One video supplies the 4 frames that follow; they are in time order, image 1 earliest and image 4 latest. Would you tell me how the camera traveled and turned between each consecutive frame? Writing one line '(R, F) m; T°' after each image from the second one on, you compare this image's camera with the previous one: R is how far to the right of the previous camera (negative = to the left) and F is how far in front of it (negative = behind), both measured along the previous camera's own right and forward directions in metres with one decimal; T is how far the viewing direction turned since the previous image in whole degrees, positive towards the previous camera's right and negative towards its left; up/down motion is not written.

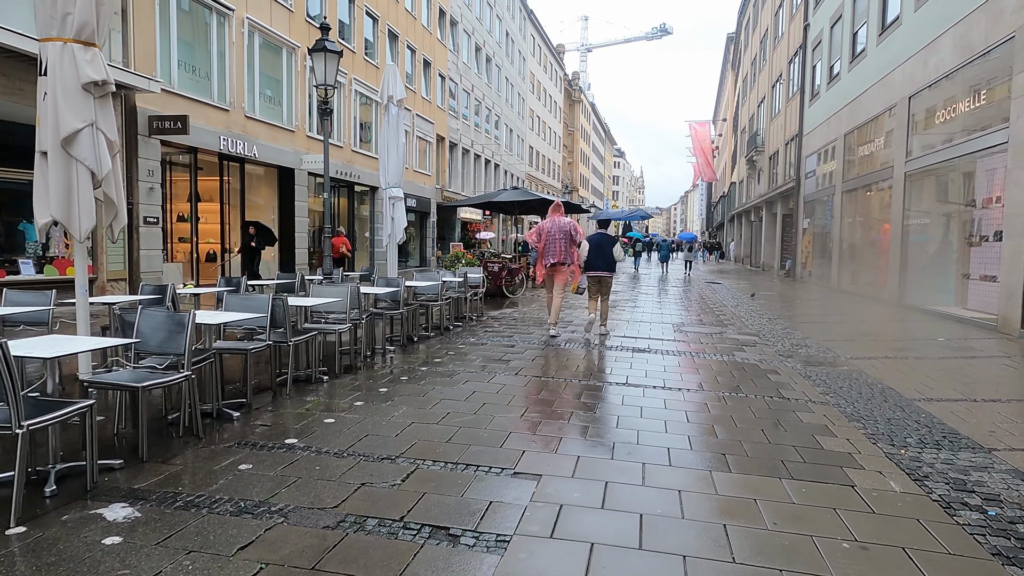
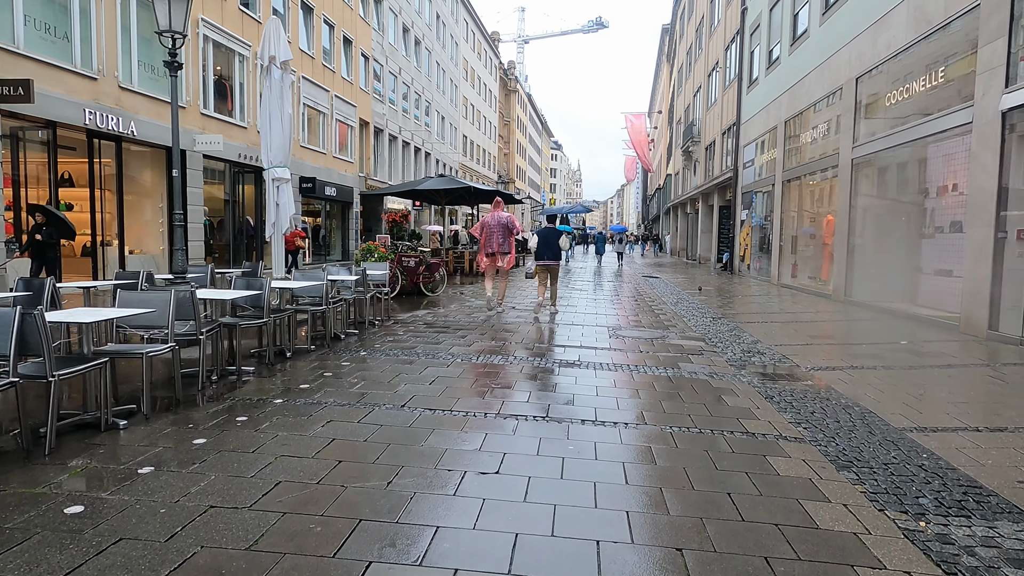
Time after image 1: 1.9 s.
(+0.4, +1.4) m; +5°
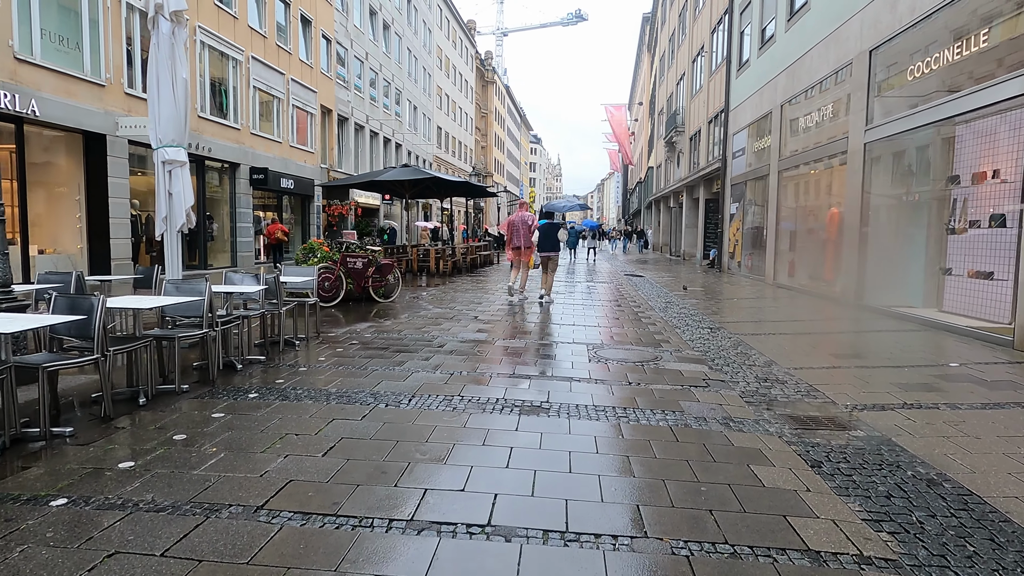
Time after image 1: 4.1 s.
(+0.3, +1.7) m; +2°
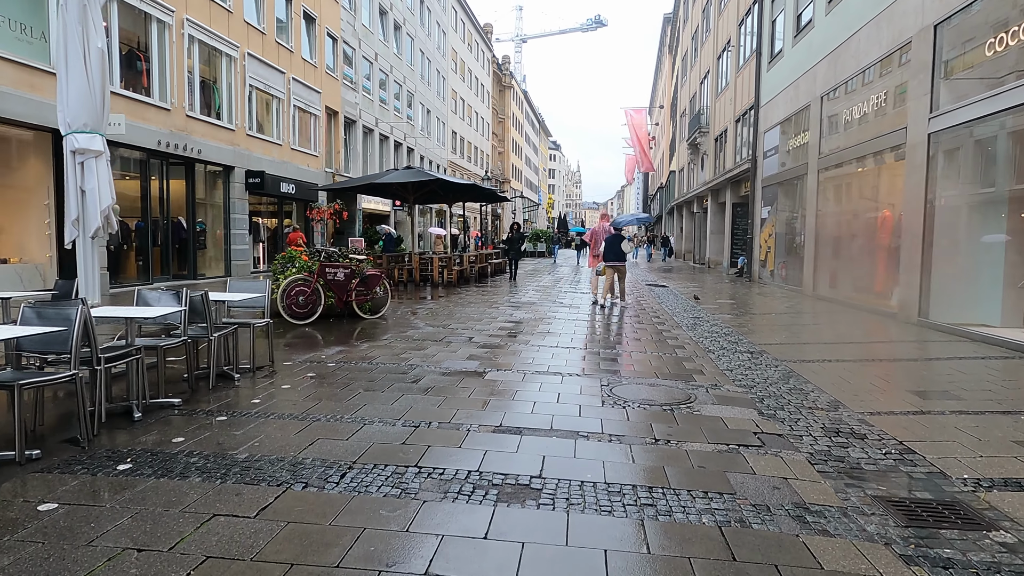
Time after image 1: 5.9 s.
(+0.2, +1.4) m; -2°
